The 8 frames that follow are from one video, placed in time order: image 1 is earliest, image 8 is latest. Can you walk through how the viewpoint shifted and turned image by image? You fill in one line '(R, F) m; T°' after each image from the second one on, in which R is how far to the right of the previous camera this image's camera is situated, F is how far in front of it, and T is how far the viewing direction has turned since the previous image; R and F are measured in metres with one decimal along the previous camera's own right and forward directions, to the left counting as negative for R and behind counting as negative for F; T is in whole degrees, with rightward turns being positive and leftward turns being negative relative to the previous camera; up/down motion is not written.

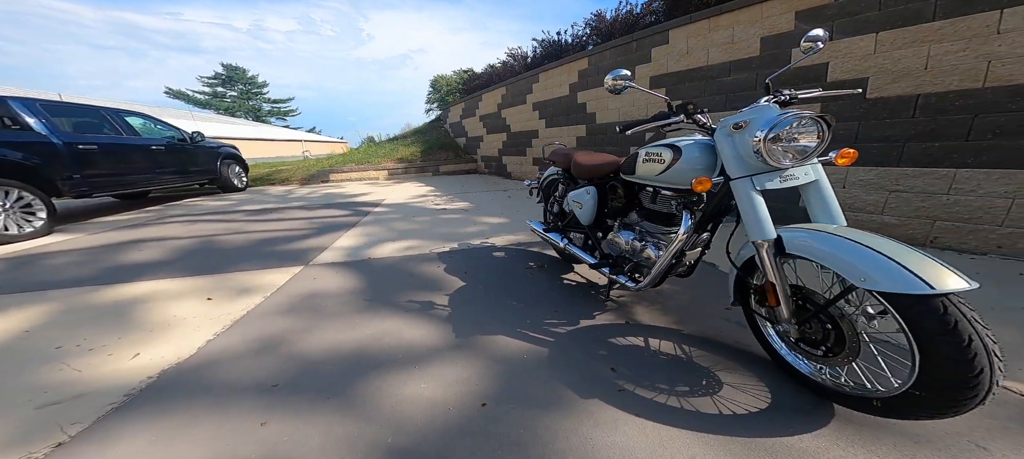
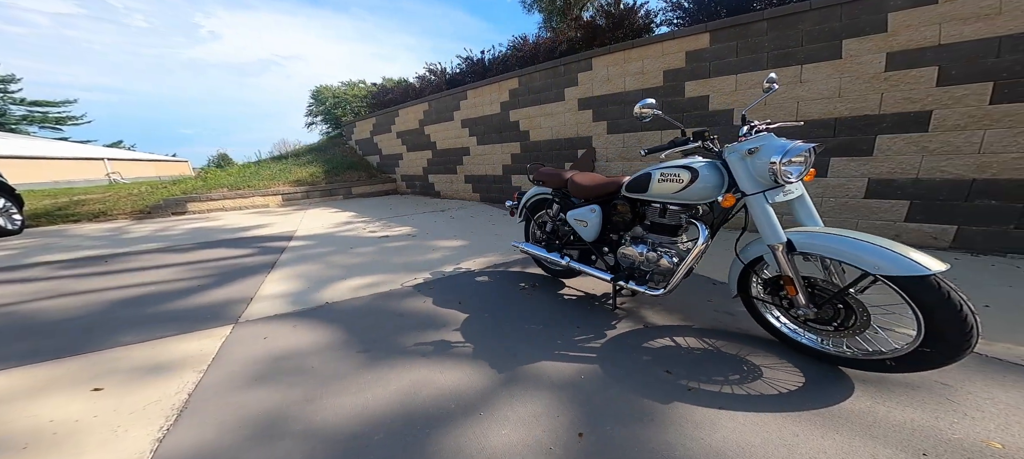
(-0.8, +0.1) m; +19°
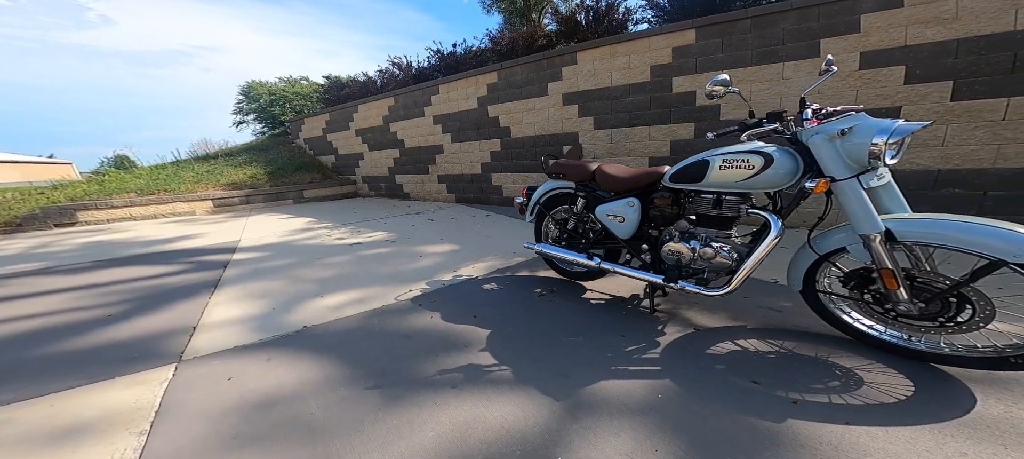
(-0.5, +0.4) m; +9°
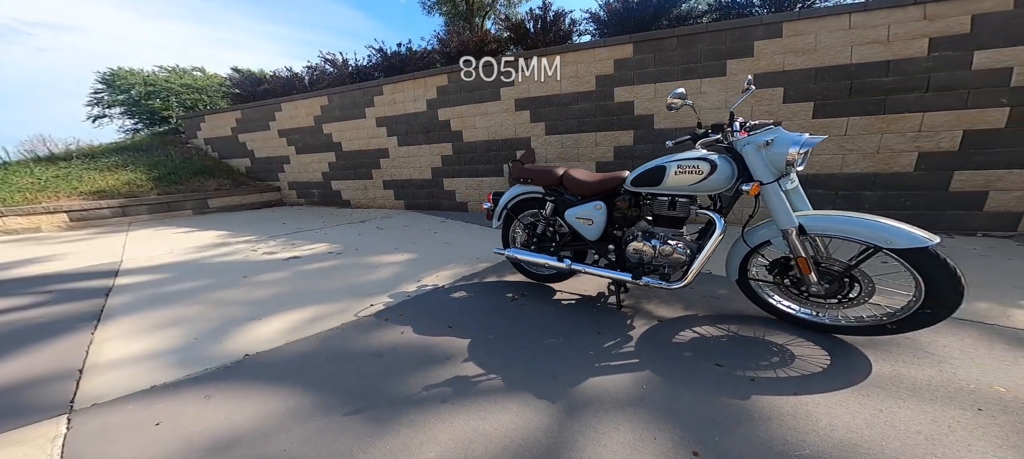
(-0.2, 0.0) m; +10°
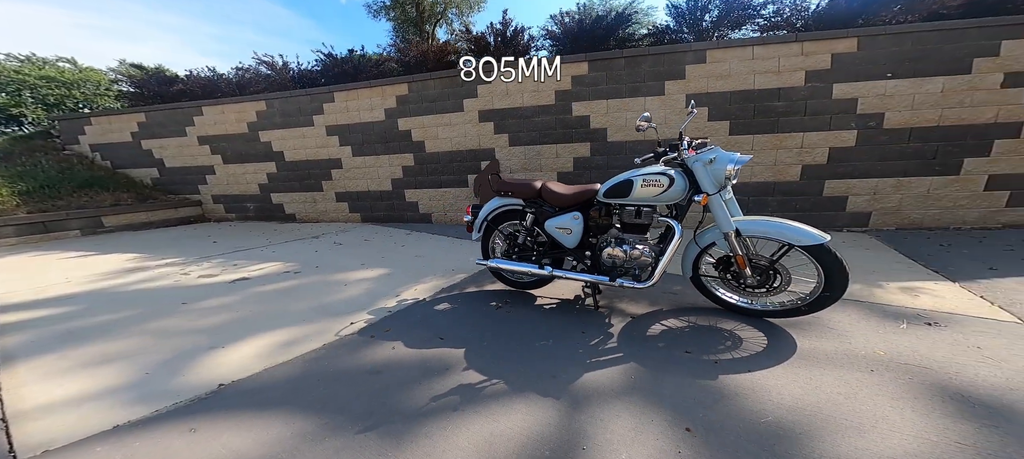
(-0.3, -0.1) m; +9°
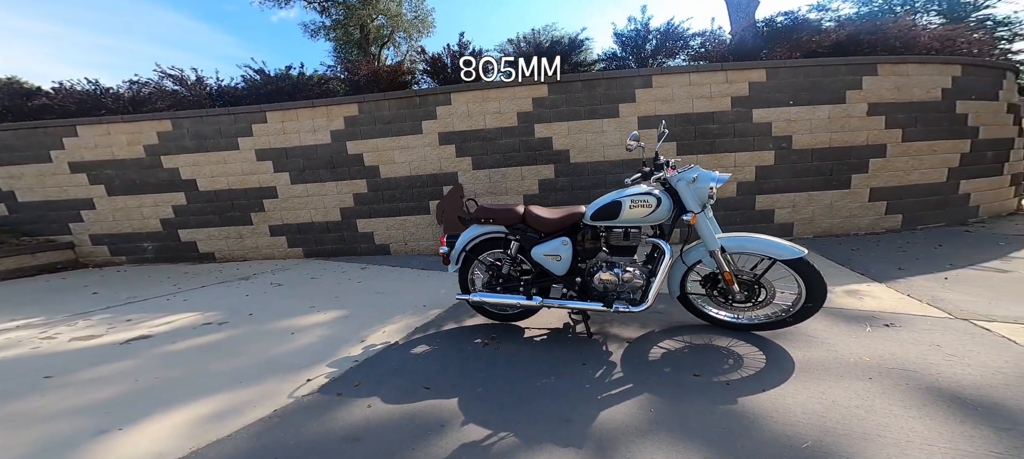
(-0.3, +0.2) m; +10°
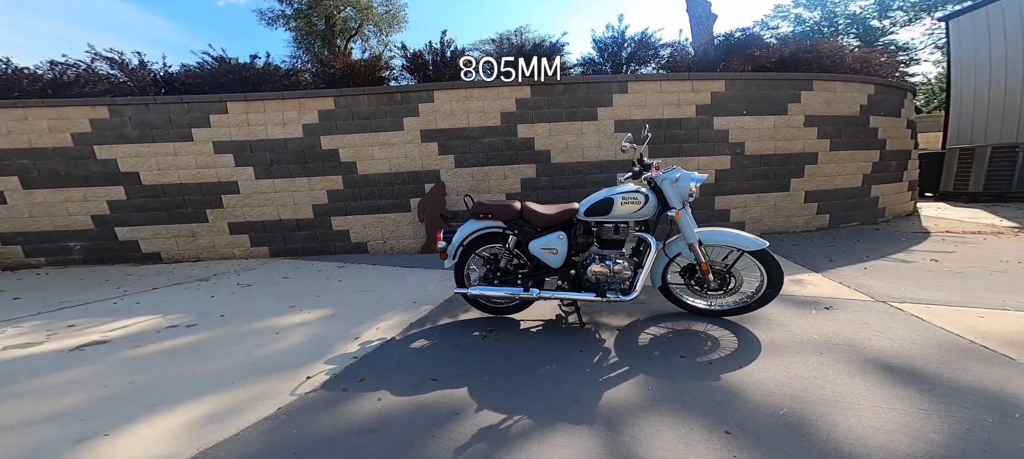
(-0.3, -0.1) m; +7°
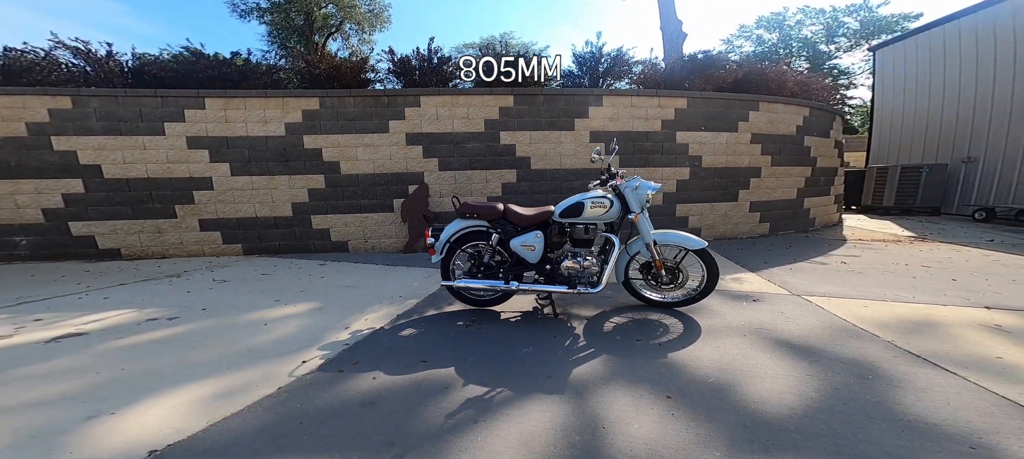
(-0.1, -0.3) m; +5°
